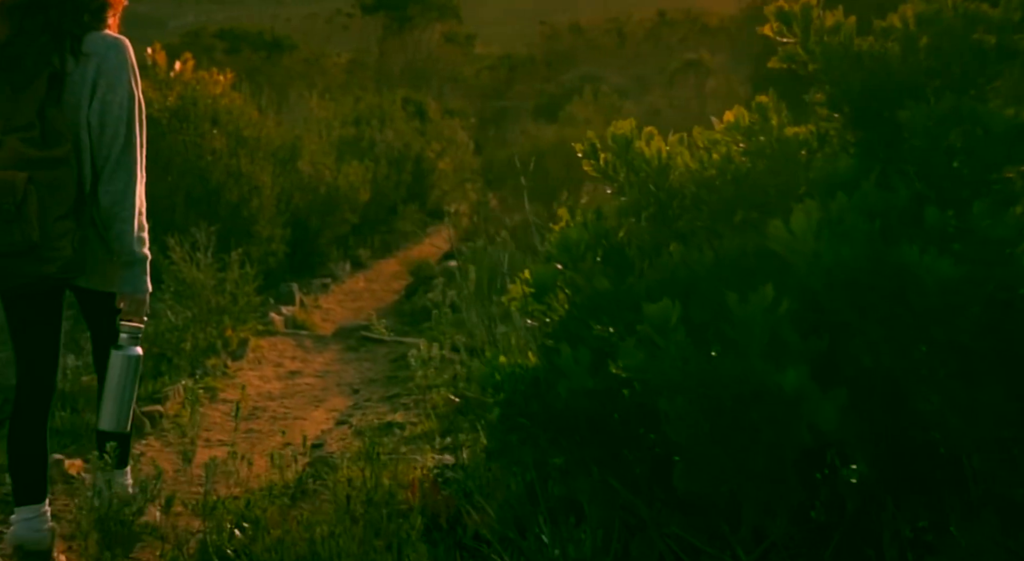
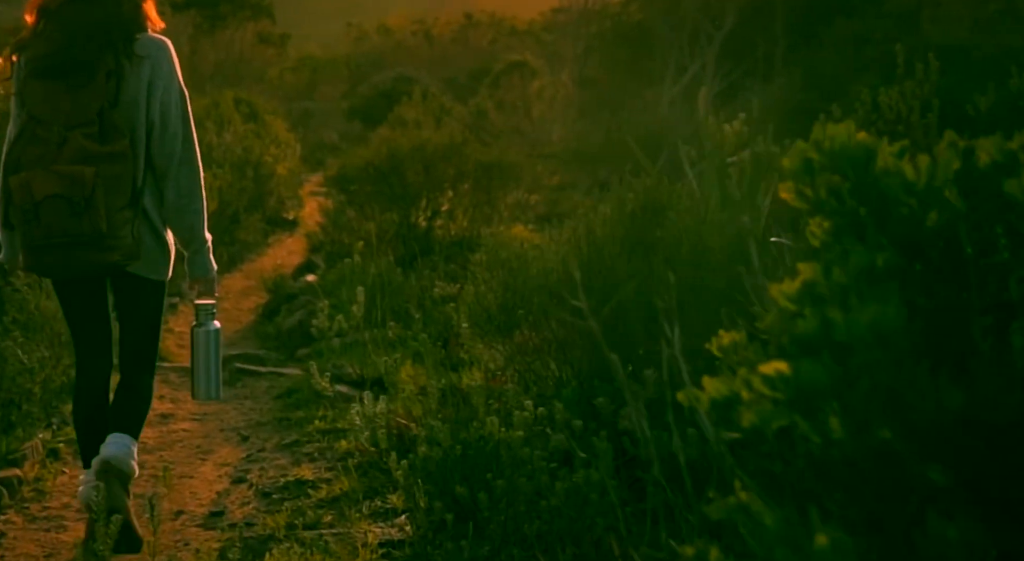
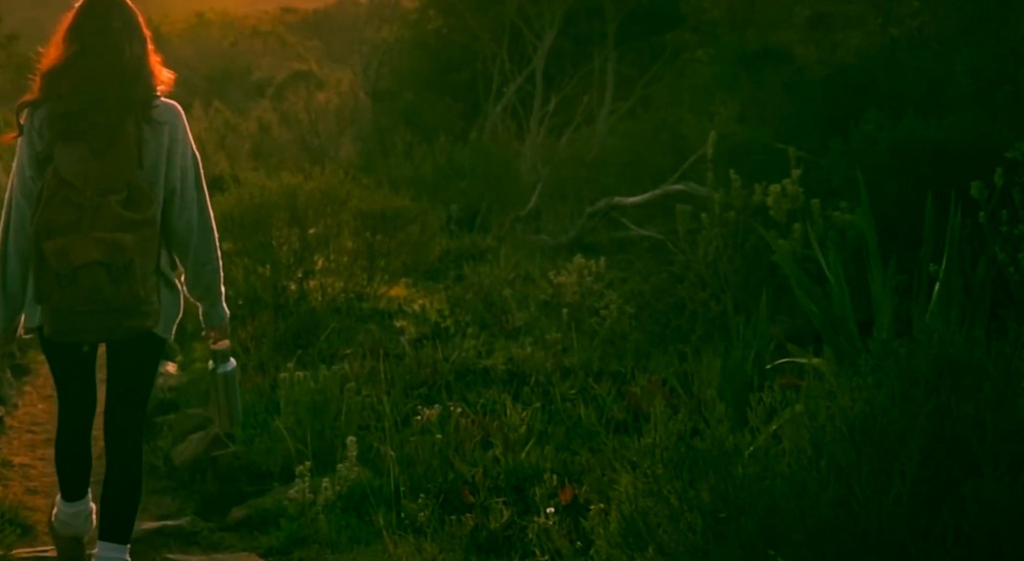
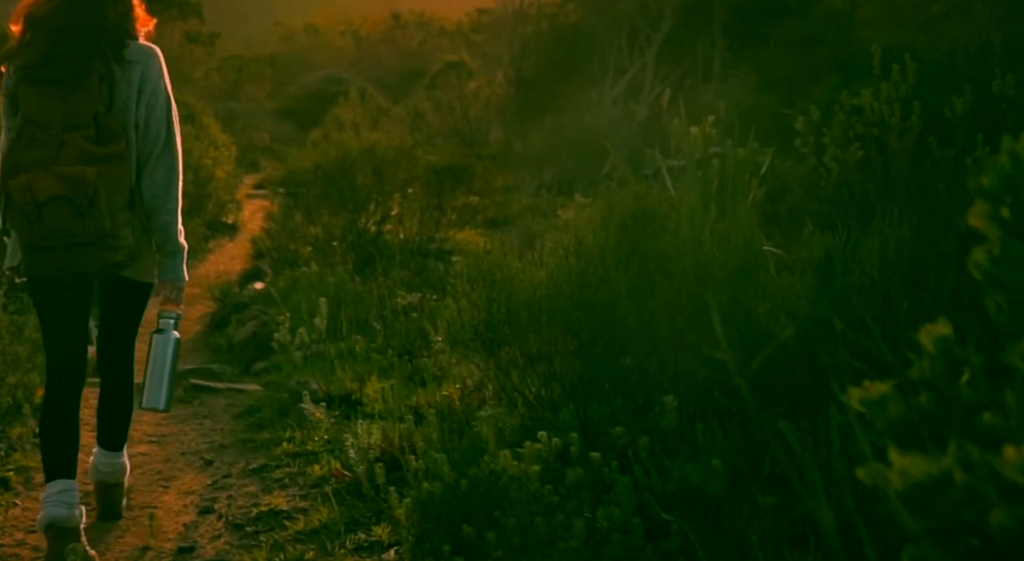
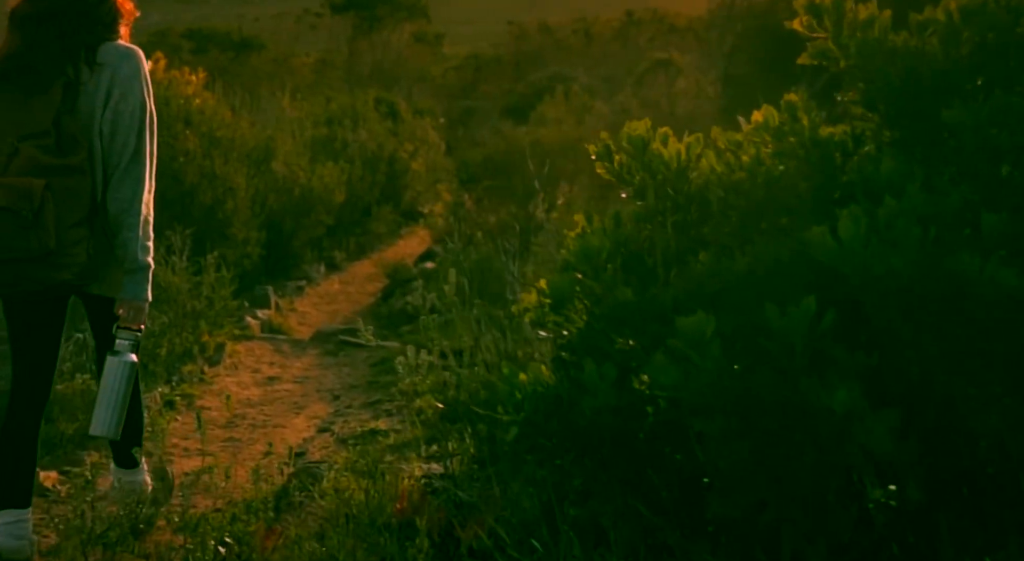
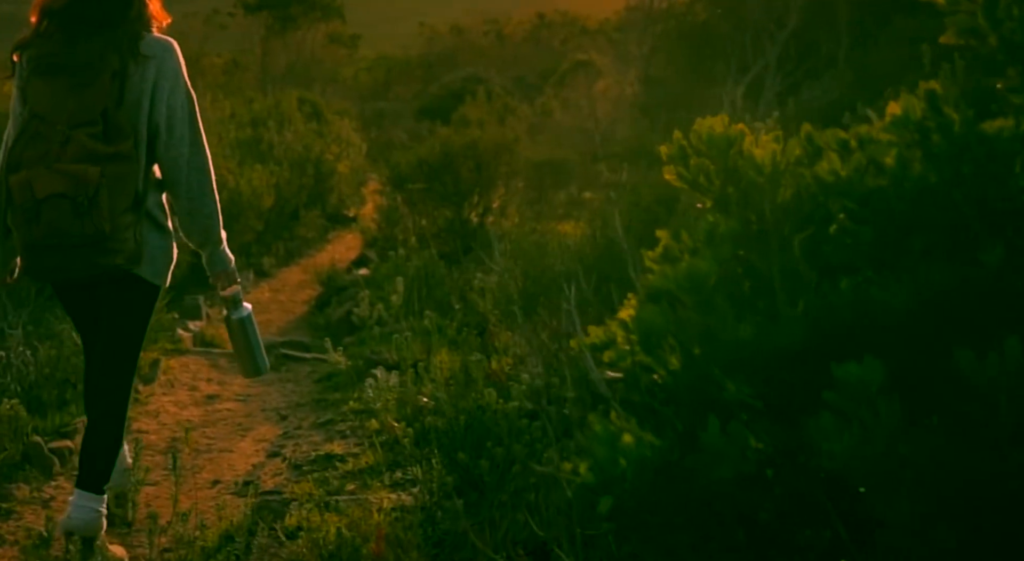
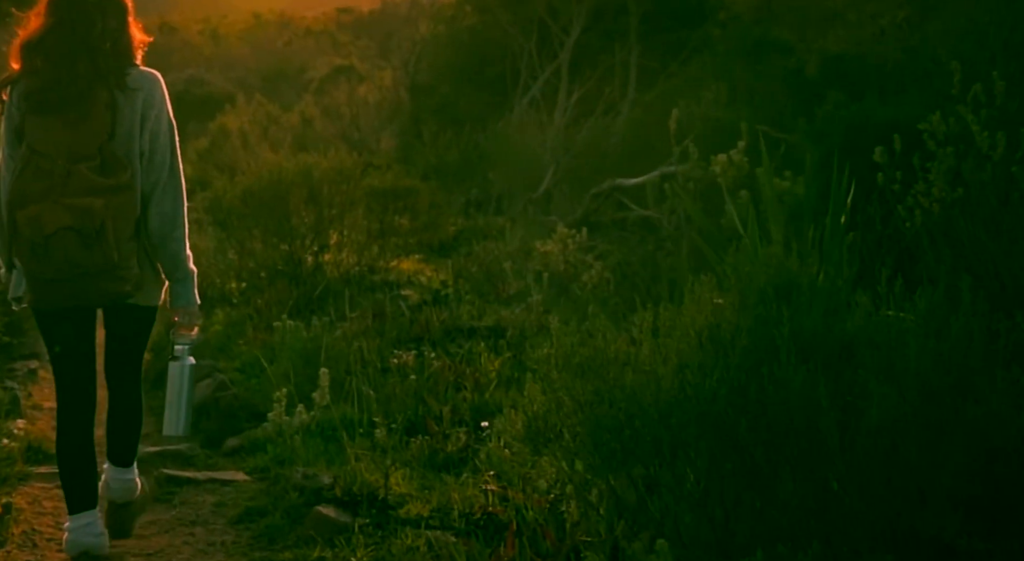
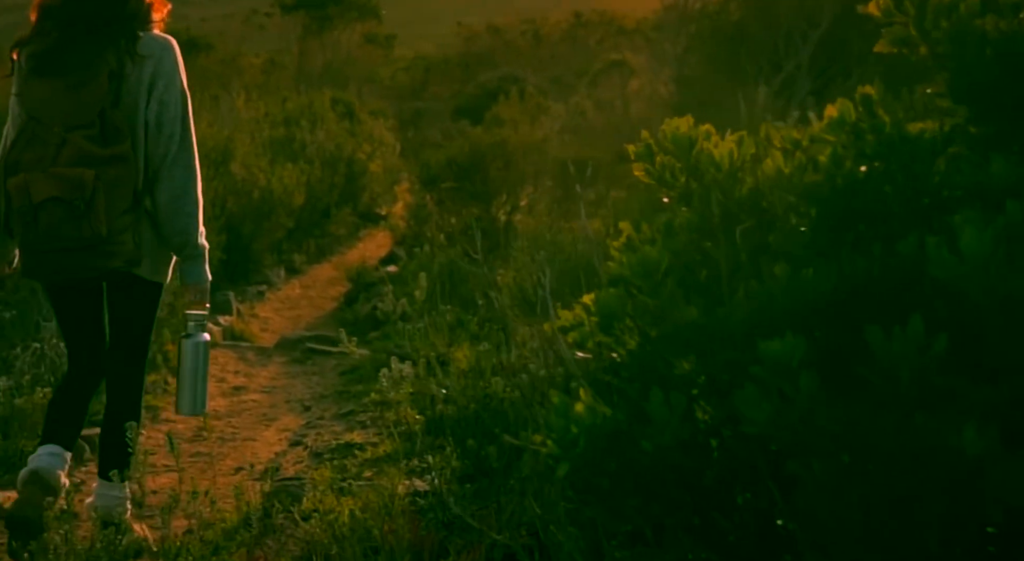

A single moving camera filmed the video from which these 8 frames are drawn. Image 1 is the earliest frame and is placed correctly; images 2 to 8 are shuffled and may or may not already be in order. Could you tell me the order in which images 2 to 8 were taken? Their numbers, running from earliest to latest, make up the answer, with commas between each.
5, 8, 6, 2, 4, 7, 3
